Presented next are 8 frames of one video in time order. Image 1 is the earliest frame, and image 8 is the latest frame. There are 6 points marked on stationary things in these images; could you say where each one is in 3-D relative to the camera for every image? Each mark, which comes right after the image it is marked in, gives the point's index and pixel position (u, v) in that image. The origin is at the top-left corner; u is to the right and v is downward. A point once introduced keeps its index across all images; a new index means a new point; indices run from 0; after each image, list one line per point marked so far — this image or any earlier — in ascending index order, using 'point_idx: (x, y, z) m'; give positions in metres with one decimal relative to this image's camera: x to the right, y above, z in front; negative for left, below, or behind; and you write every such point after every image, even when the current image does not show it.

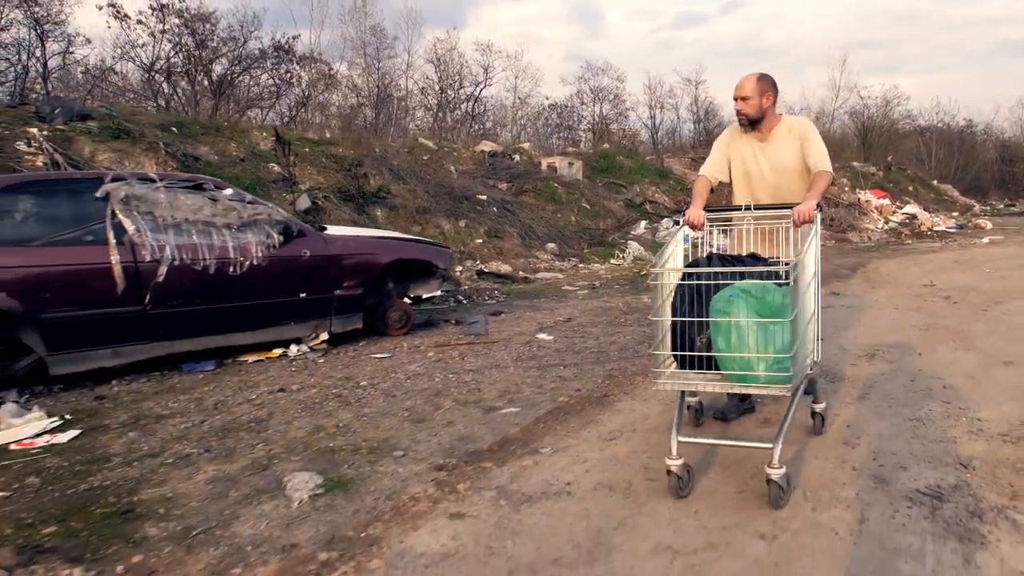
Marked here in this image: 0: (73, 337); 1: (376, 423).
0: (-2.6, -0.3, +4.8) m
1: (-0.6, -0.7, +4.0) m
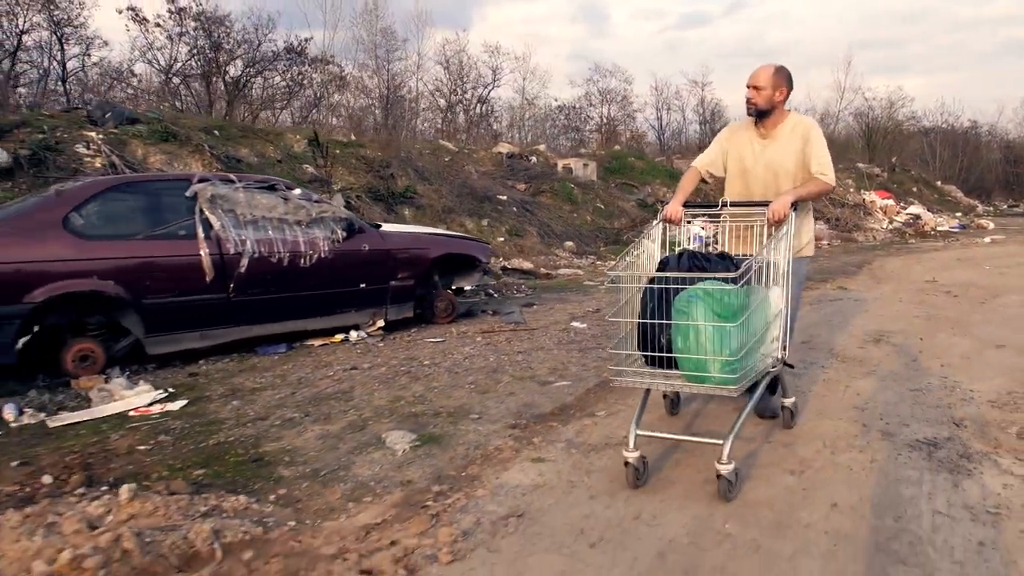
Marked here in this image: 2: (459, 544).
0: (-2.3, -0.2, +5.4) m
1: (-0.3, -0.6, +4.6) m
2: (-0.2, -0.8, +2.6) m
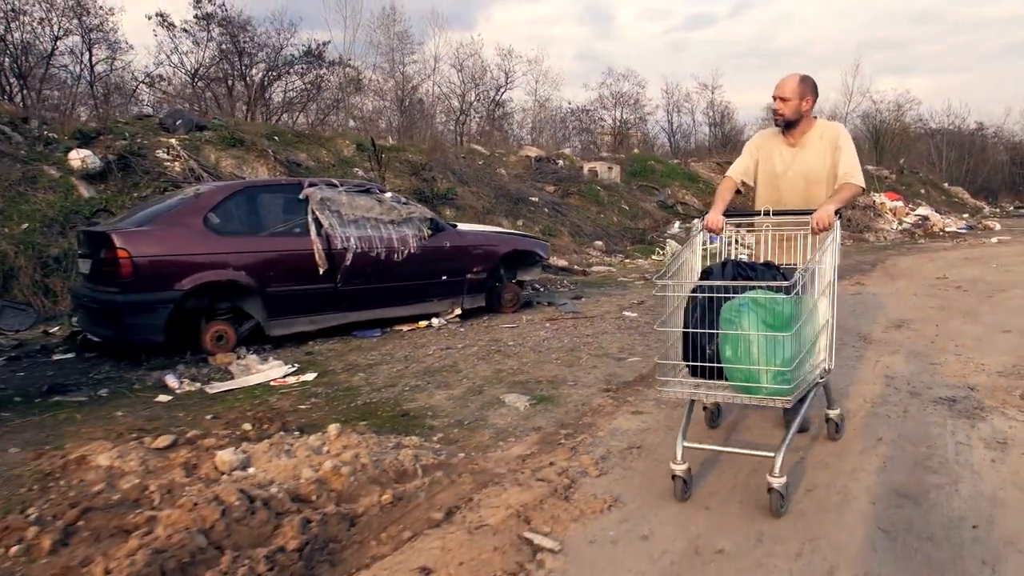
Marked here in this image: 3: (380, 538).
0: (-1.8, -0.2, +6.3) m
1: (+0.2, -0.5, +5.5) m
2: (+0.4, -0.8, +3.4) m
3: (-0.4, -0.8, +2.7) m
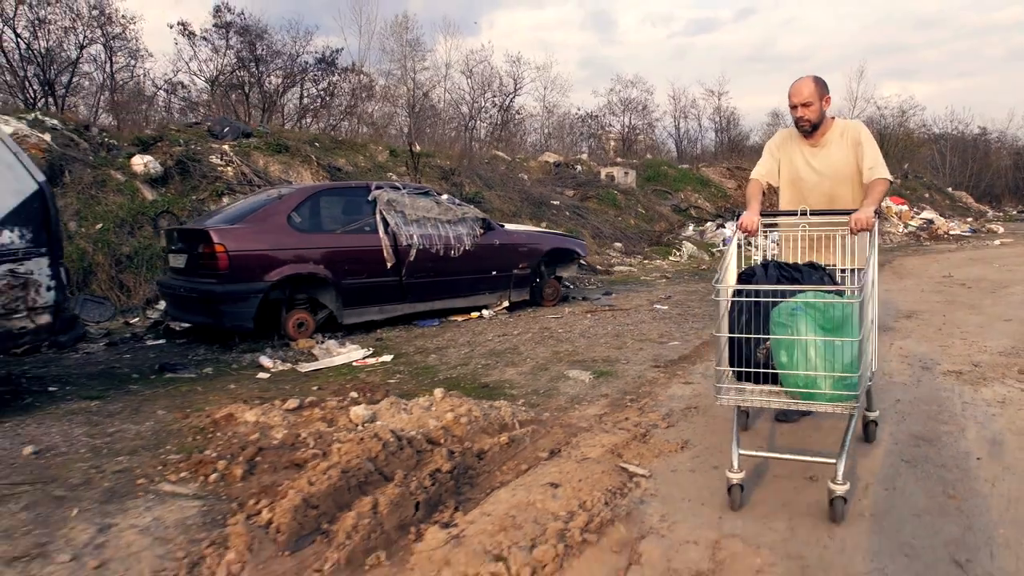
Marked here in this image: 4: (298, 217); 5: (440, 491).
0: (-1.4, -0.1, +7.0) m
1: (+0.6, -0.5, +6.1) m
2: (+0.8, -0.7, +4.1) m
3: (0.0, -0.8, +3.4) m
4: (-1.8, +0.6, +6.8) m
5: (-0.3, -0.8, +3.1) m
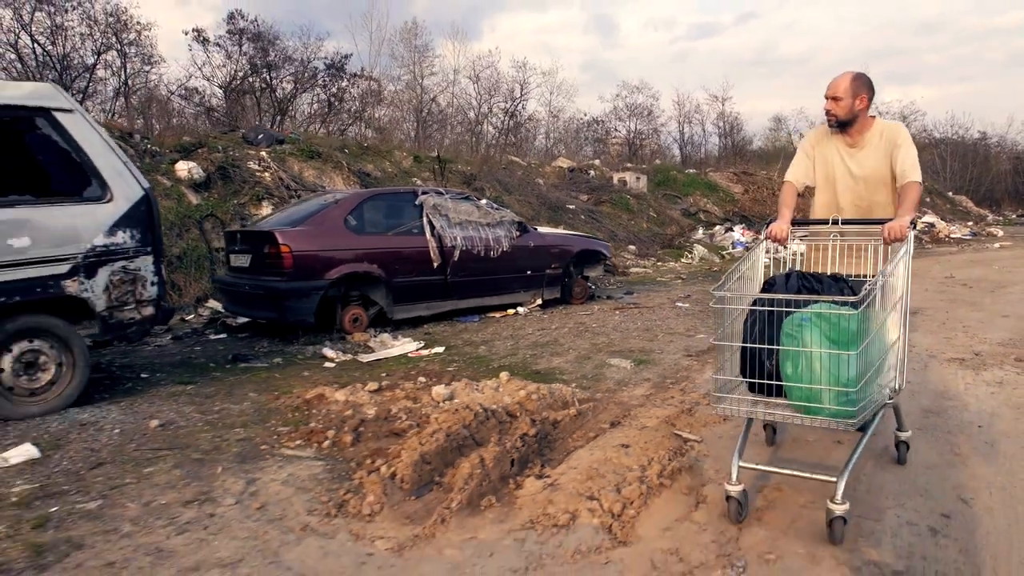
0: (-1.0, -0.1, +7.6) m
1: (+1.0, -0.4, +6.7) m
2: (+1.1, -0.6, +4.7) m
3: (+0.3, -0.7, +3.9) m
4: (-1.5, +0.6, +7.3) m
5: (+0.1, -0.7, +3.6) m
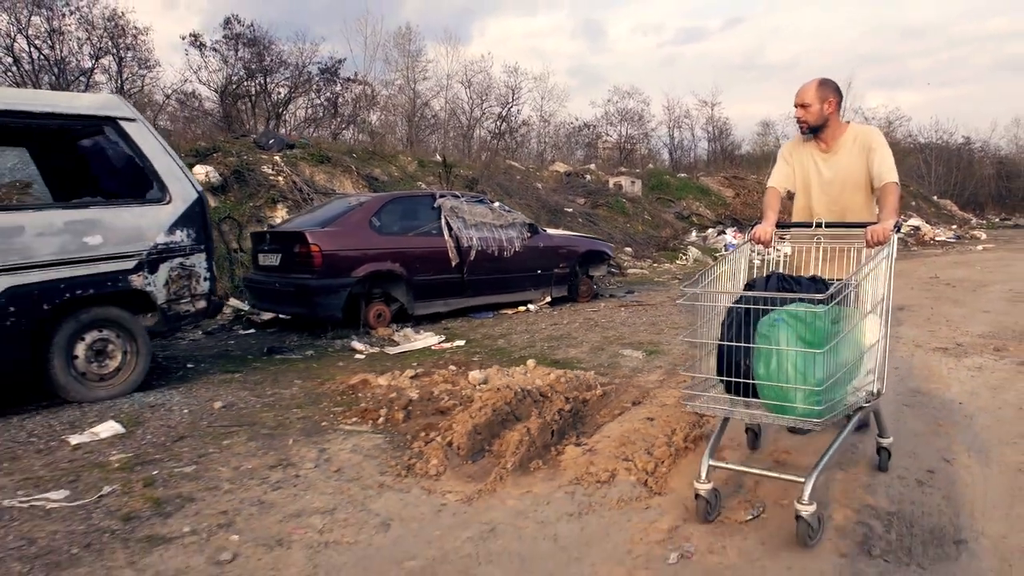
0: (-0.9, -0.1, +8.0) m
1: (+1.1, -0.4, +7.2) m
2: (+1.3, -0.6, +5.2) m
3: (+0.5, -0.7, +4.4) m
4: (-1.3, +0.7, +7.8) m
5: (+0.3, -0.7, +4.1) m
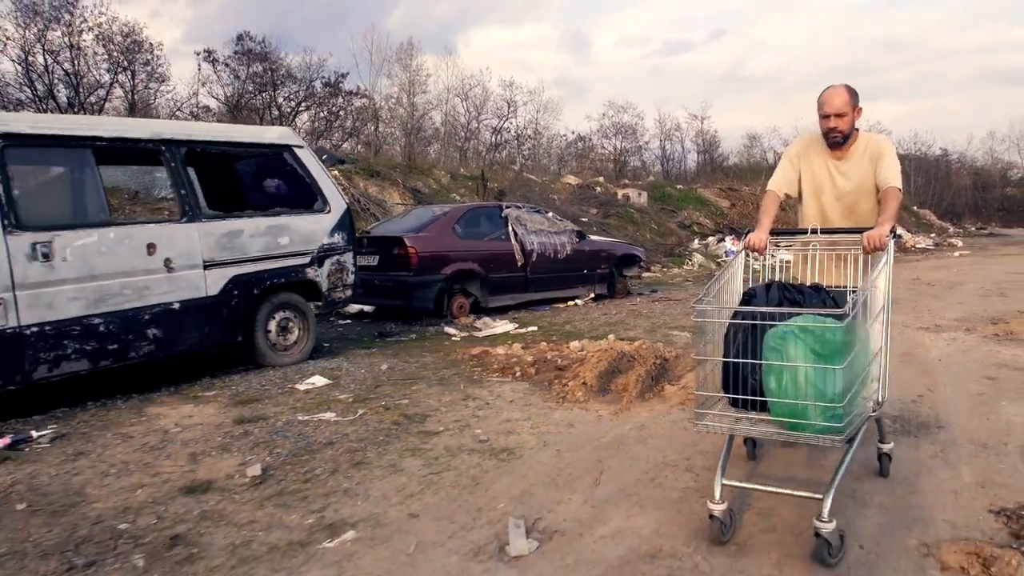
0: (-0.2, 0.0, +9.6) m
1: (+1.8, -0.4, +8.8) m
2: (+2.0, -0.5, +6.7) m
3: (+1.3, -0.6, +6.0) m
4: (-0.6, +0.7, +9.3) m
5: (+1.0, -0.6, +5.7) m
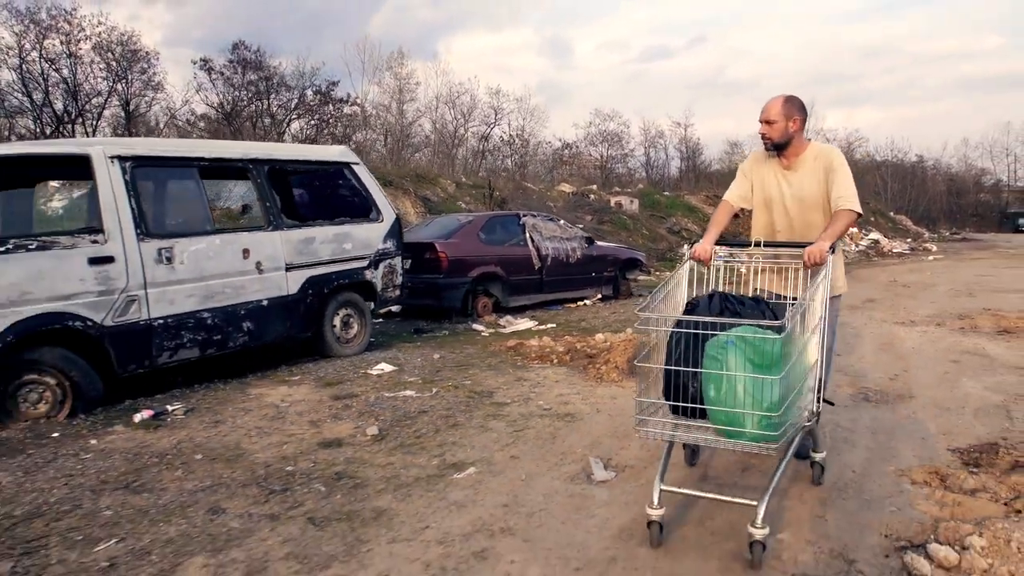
0: (0.0, 0.0, +10.6) m
1: (+2.1, -0.4, +9.8) m
2: (+2.4, -0.5, +7.8) m
3: (+1.6, -0.6, +7.0) m
4: (-0.4, +0.7, +10.3) m
5: (+1.4, -0.6, +6.7) m
